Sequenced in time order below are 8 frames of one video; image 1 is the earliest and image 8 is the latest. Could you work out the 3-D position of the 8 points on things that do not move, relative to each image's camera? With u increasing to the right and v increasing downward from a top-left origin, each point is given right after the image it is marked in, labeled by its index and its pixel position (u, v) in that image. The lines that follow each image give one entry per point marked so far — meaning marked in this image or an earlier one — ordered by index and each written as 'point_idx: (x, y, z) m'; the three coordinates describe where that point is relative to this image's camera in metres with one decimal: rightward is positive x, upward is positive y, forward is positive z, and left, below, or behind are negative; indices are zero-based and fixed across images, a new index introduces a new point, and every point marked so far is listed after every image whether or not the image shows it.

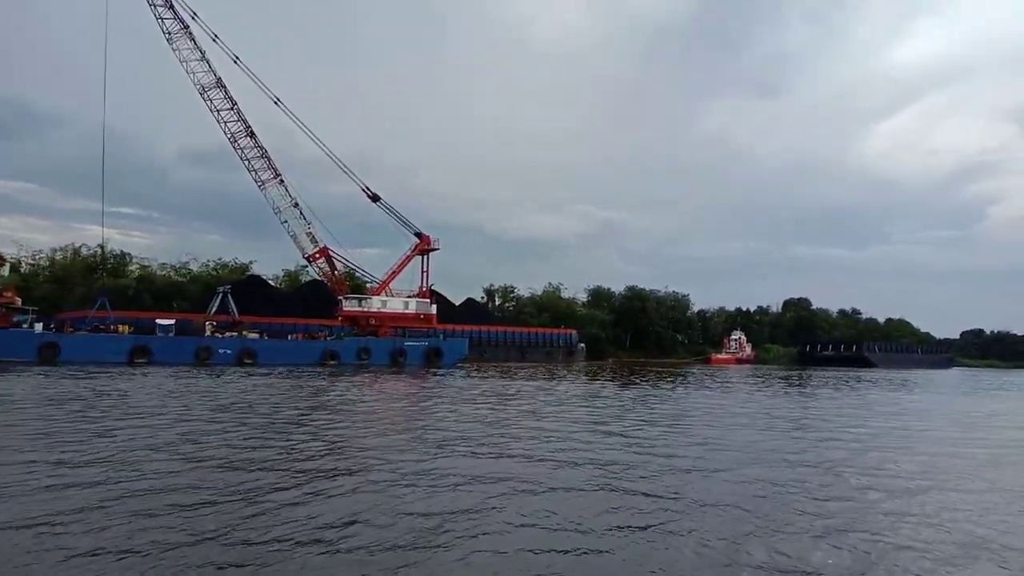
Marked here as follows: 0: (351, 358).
0: (-4.3, -1.8, +17.1) m
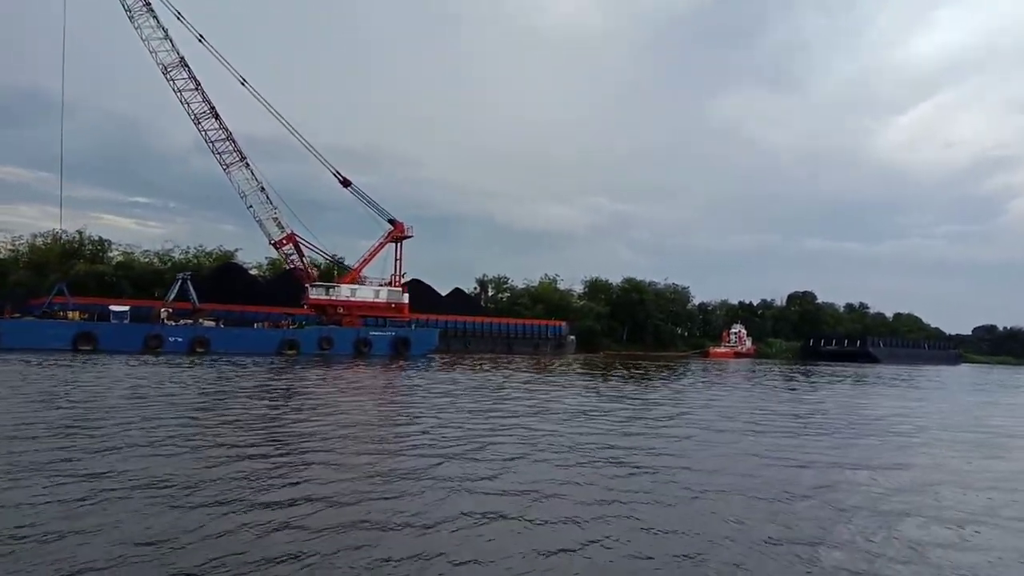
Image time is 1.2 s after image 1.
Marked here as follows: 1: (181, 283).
0: (-5.1, -1.5, +16.5) m
1: (-8.9, +0.2, +17.4) m
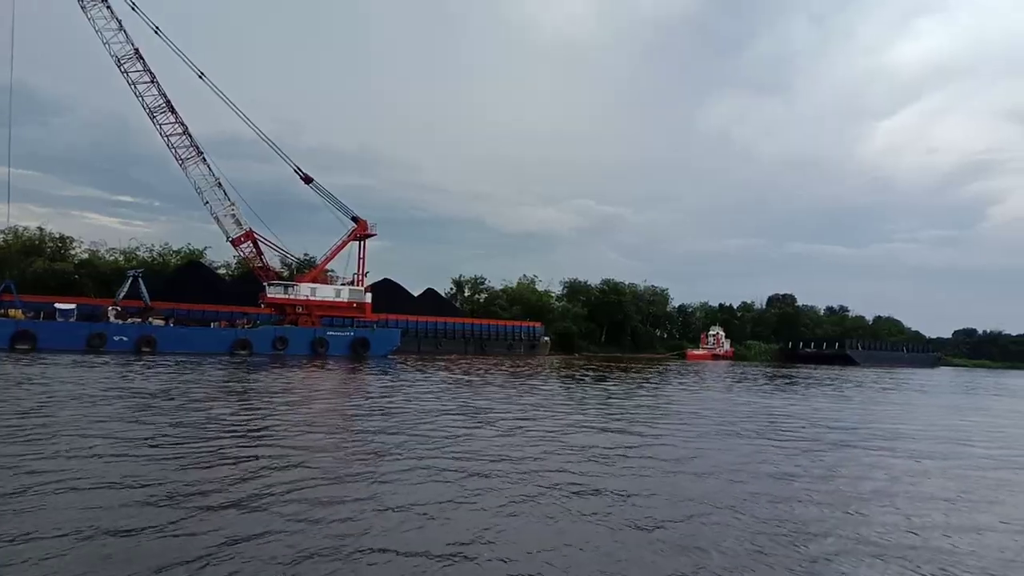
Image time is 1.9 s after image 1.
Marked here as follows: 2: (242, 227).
0: (-6.1, -1.5, +16.0) m
1: (-9.8, +0.2, +16.9) m
2: (-7.7, +1.7, +18.5) m
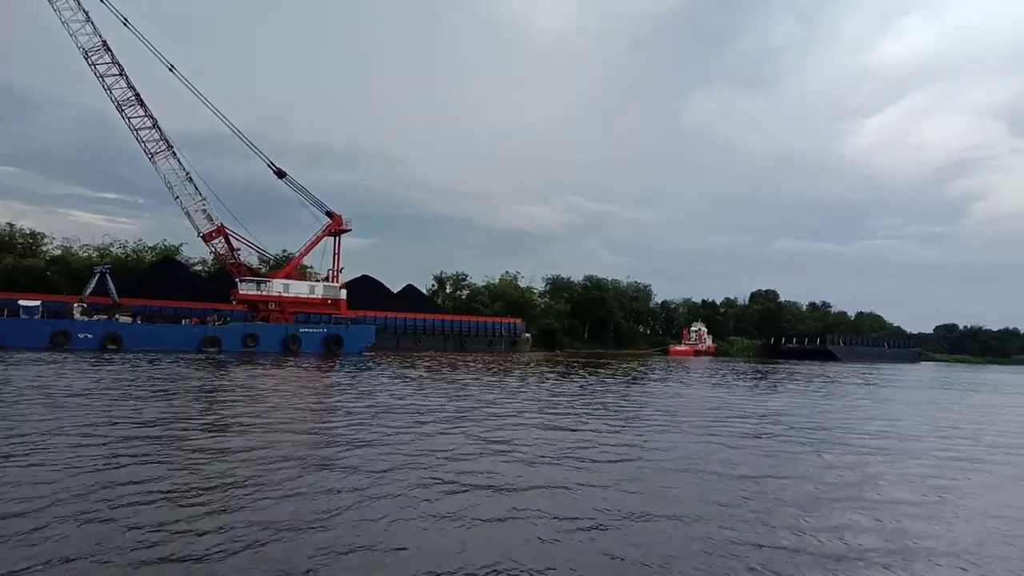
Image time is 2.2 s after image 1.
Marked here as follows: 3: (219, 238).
0: (-6.7, -1.4, +15.8) m
1: (-10.5, +0.3, +16.6) m
2: (-8.4, +1.8, +18.3) m
3: (-8.3, +1.4, +18.5) m
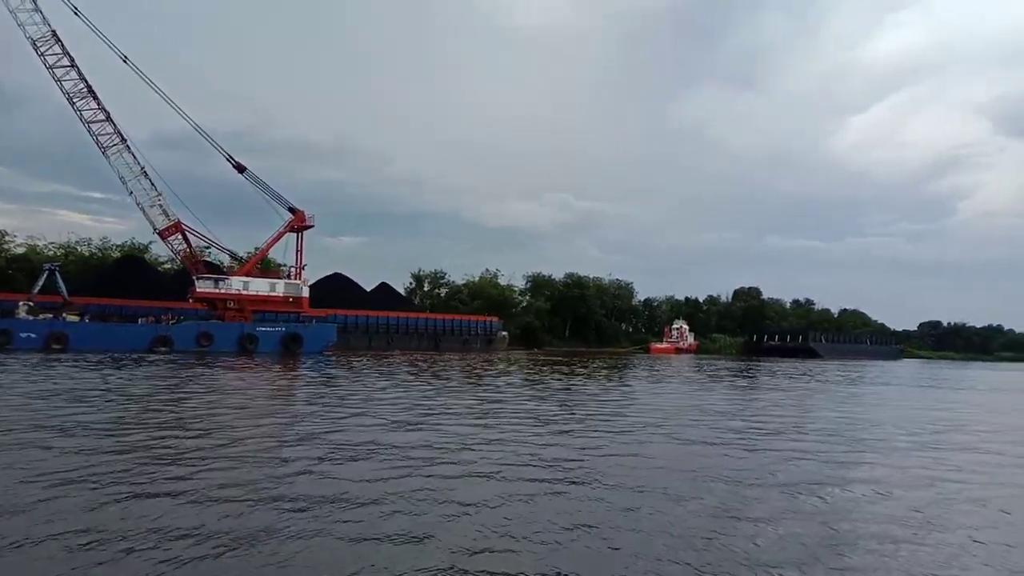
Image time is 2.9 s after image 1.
0: (-7.6, -1.3, +15.4) m
1: (-11.4, +0.3, +16.1) m
2: (-9.3, +1.9, +17.8) m
3: (-9.3, +1.5, +18.0) m
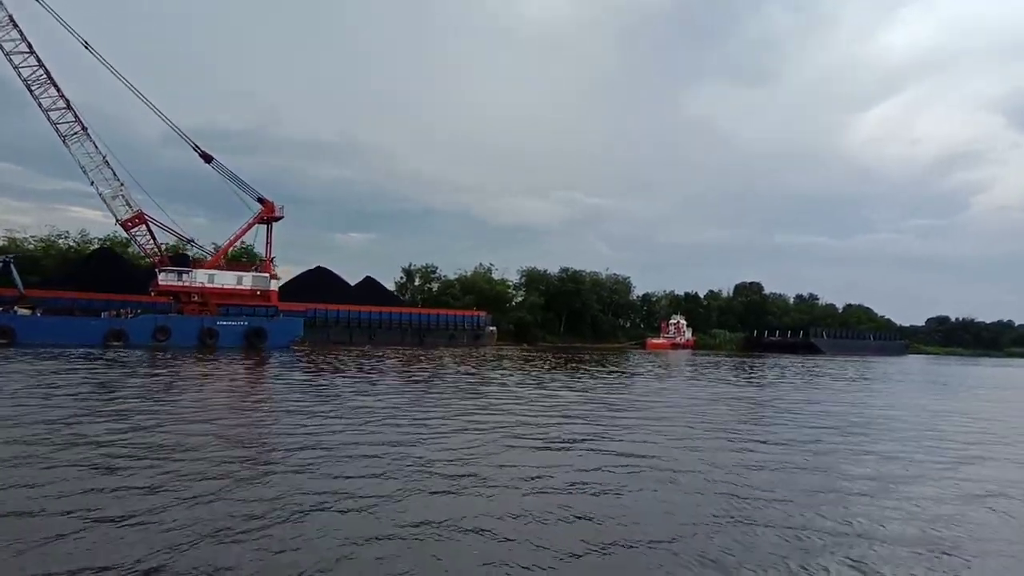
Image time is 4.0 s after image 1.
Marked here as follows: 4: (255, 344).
0: (-8.4, -1.2, +14.8) m
1: (-12.1, +0.5, +15.6) m
2: (-10.0, +2.1, +17.3) m
3: (-10.0, +1.6, +17.5) m
4: (-6.3, -1.4, +16.2) m
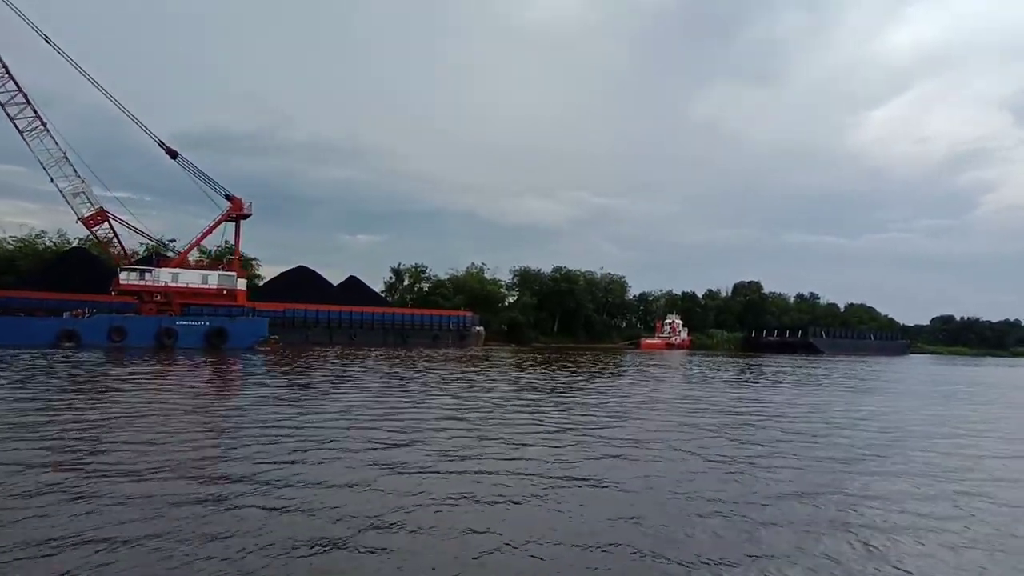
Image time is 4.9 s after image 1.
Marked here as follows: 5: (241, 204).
0: (-9.1, -1.1, +14.4) m
1: (-12.8, +0.5, +15.1) m
2: (-10.7, +2.1, +16.8) m
3: (-10.7, +1.7, +17.0) m
4: (-7.0, -1.4, +15.7) m
5: (-7.4, +2.3, +17.9) m
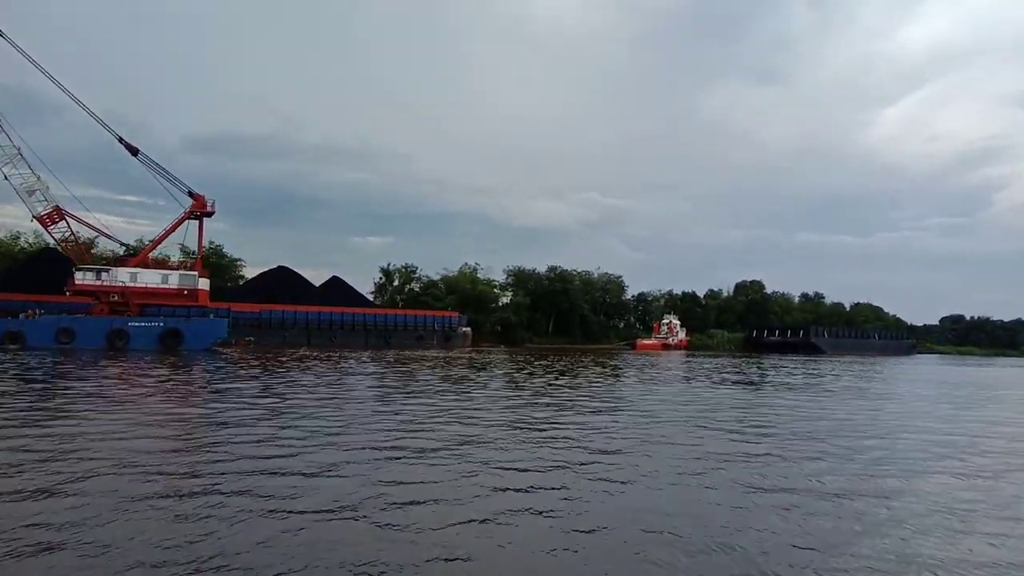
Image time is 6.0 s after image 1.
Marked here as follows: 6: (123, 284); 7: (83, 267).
0: (-9.8, -1.1, +13.8) m
1: (-13.6, +0.5, +14.6) m
2: (-11.4, +2.1, +16.3) m
3: (-11.4, +1.7, +16.5) m
4: (-7.8, -1.3, +15.1) m
5: (-8.2, +2.3, +17.3) m
6: (-9.5, +0.1, +15.9) m
7: (-10.4, +0.5, +15.8) m
